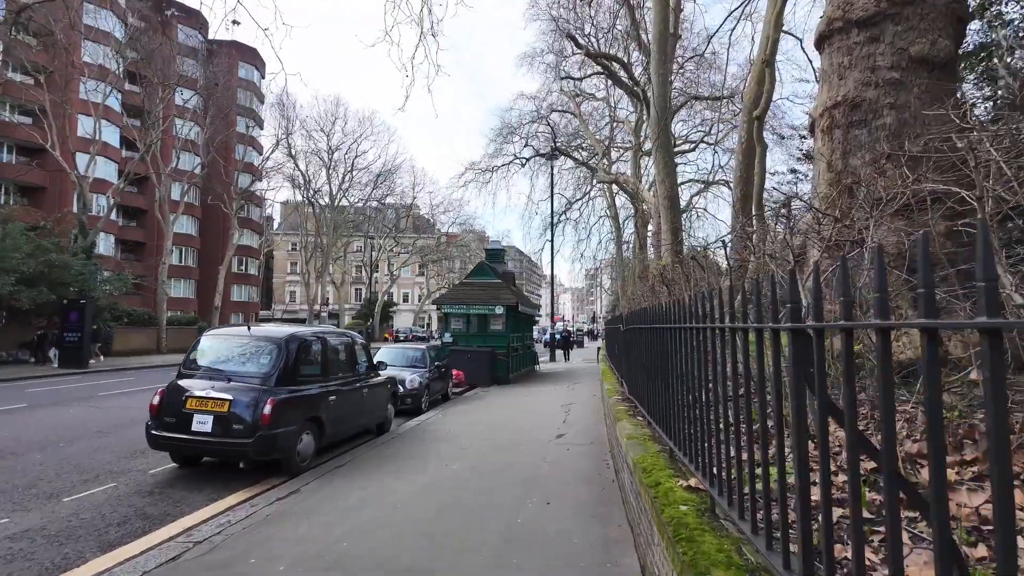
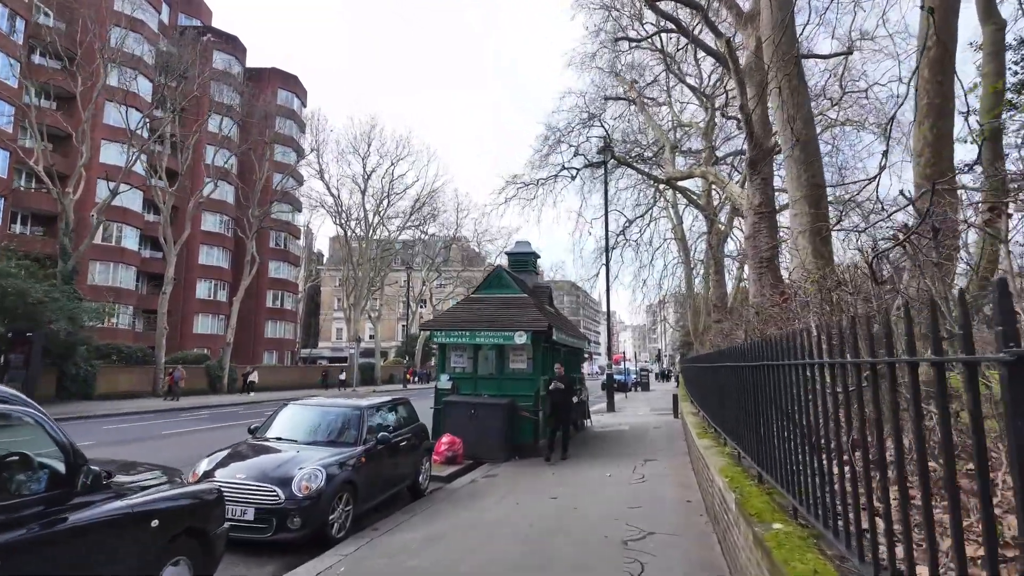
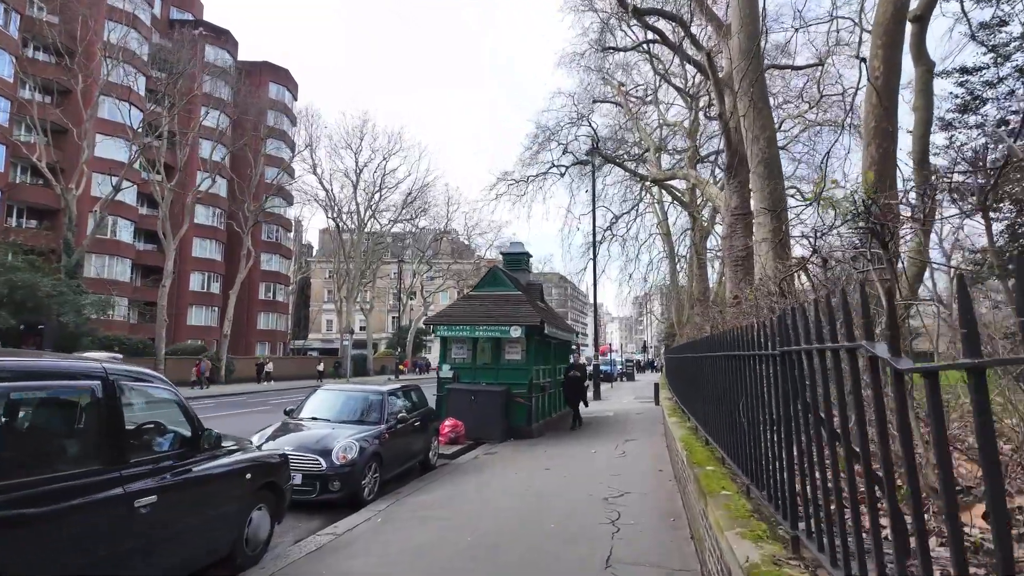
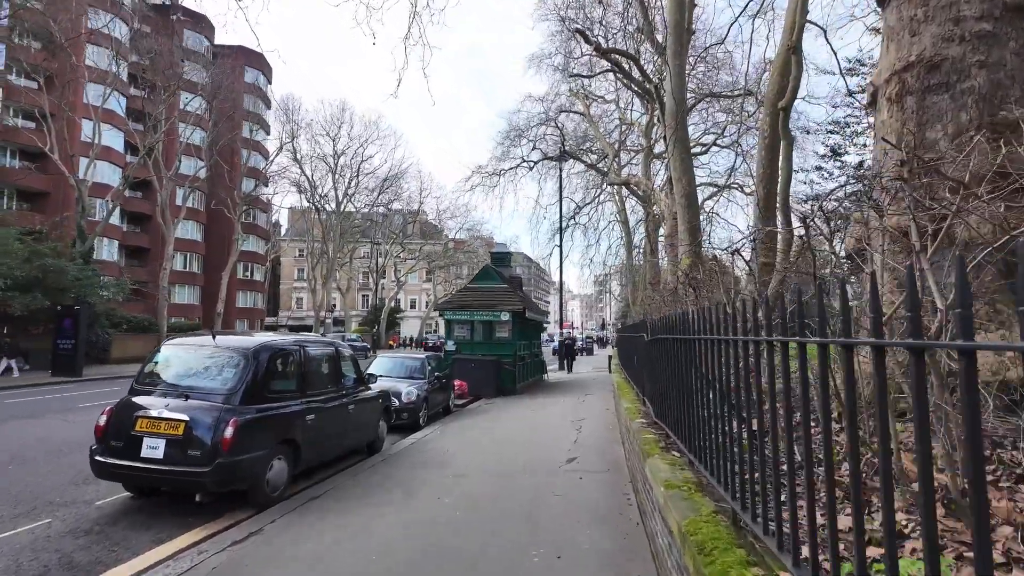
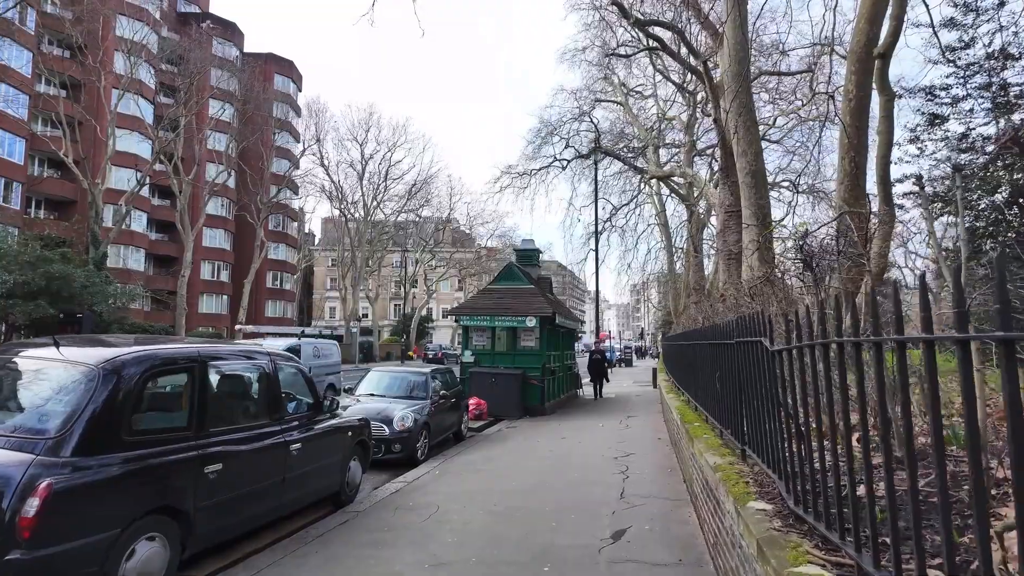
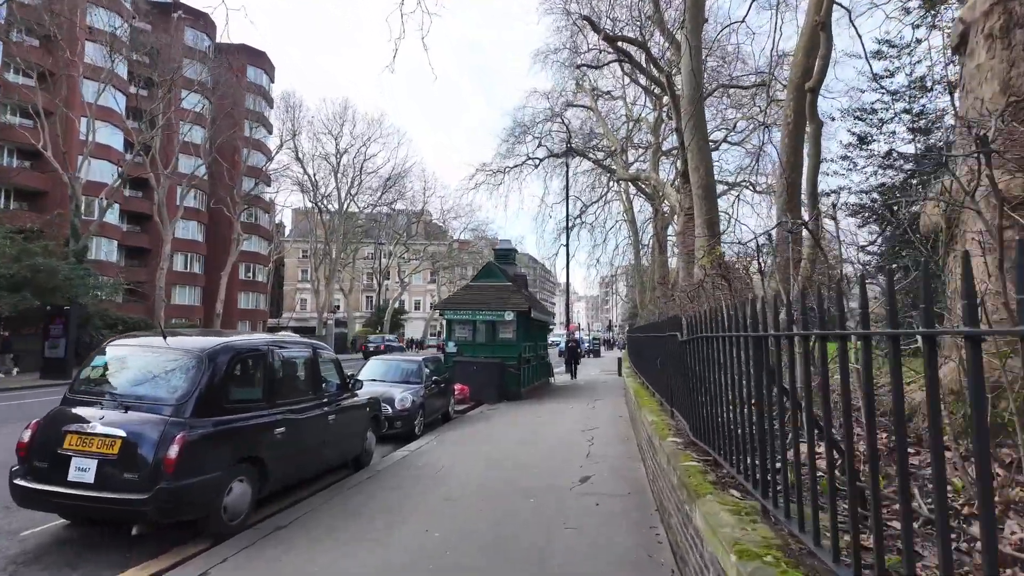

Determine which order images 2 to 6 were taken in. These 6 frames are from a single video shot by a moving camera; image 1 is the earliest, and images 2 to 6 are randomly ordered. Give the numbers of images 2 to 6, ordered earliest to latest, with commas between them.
4, 6, 5, 3, 2
